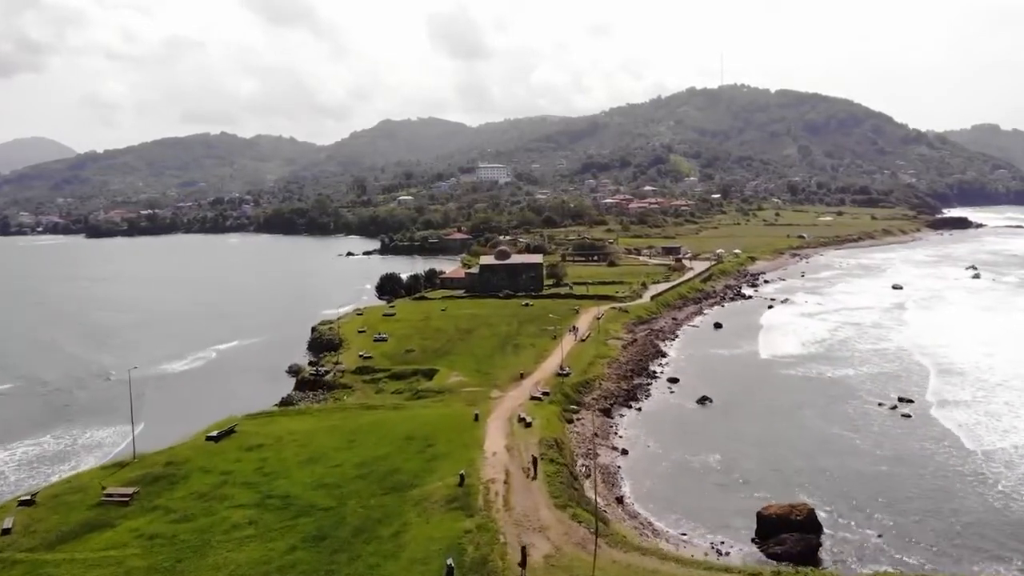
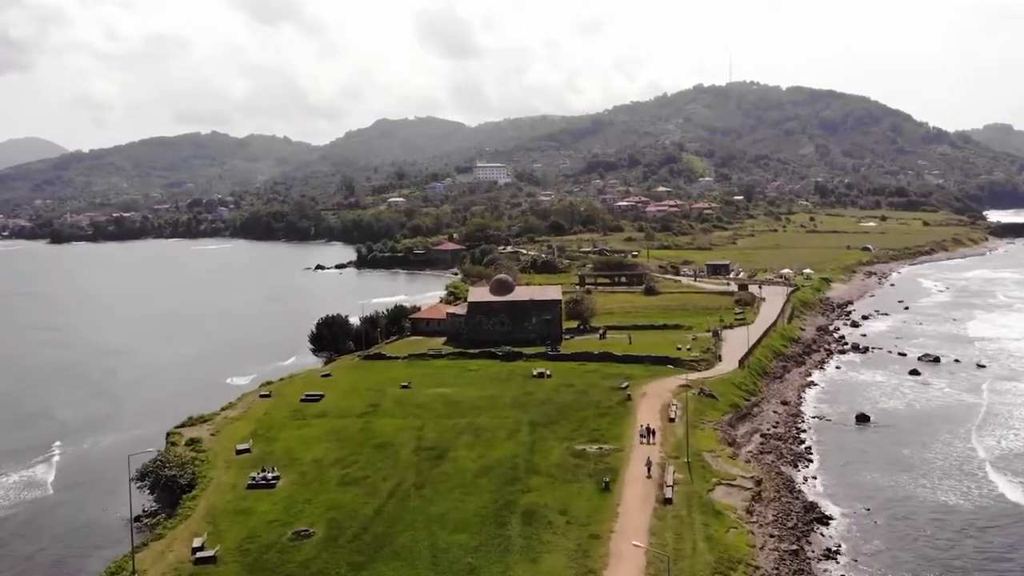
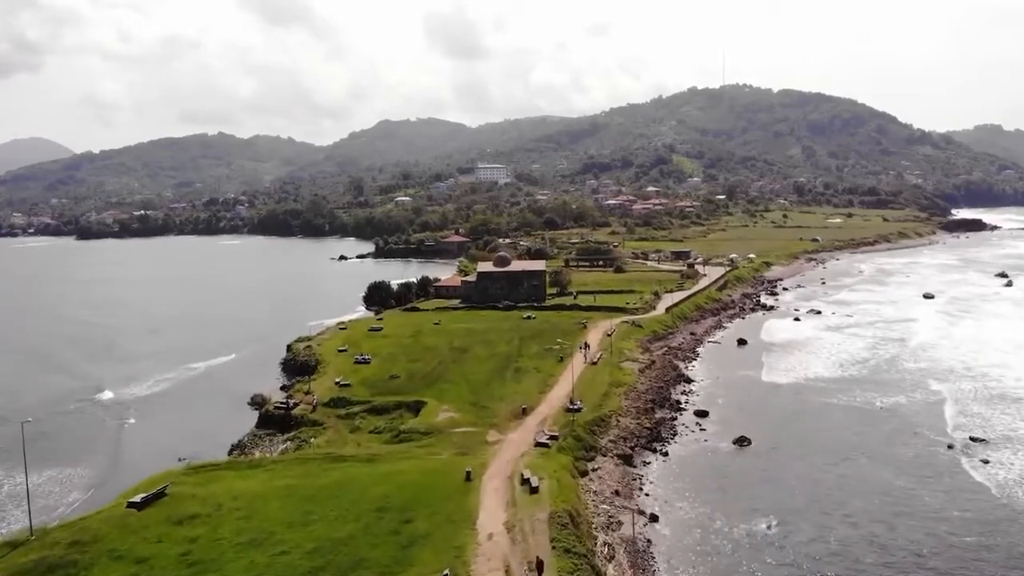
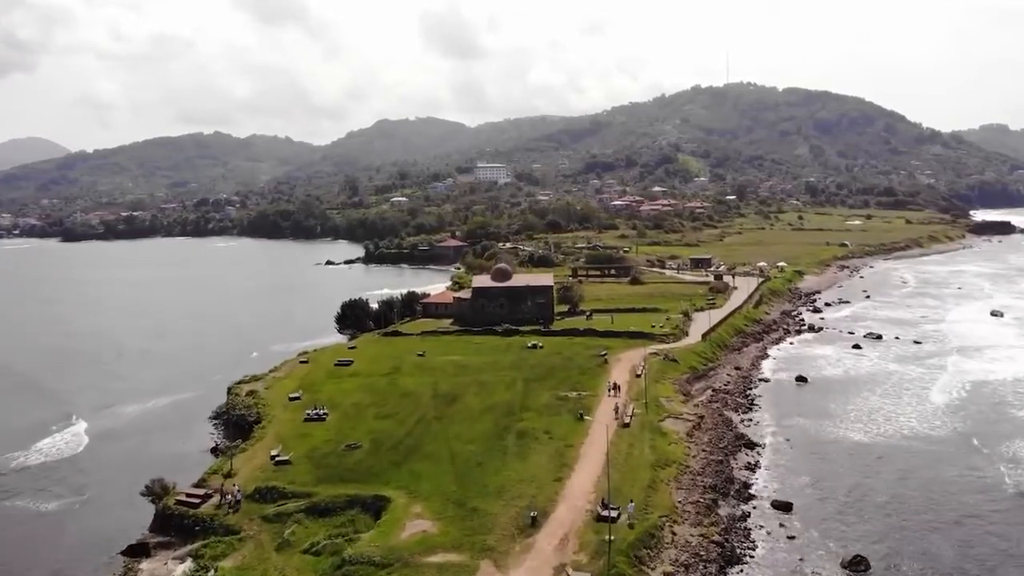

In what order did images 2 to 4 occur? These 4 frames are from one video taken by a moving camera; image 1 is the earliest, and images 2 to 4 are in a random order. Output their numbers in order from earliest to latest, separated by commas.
3, 4, 2
